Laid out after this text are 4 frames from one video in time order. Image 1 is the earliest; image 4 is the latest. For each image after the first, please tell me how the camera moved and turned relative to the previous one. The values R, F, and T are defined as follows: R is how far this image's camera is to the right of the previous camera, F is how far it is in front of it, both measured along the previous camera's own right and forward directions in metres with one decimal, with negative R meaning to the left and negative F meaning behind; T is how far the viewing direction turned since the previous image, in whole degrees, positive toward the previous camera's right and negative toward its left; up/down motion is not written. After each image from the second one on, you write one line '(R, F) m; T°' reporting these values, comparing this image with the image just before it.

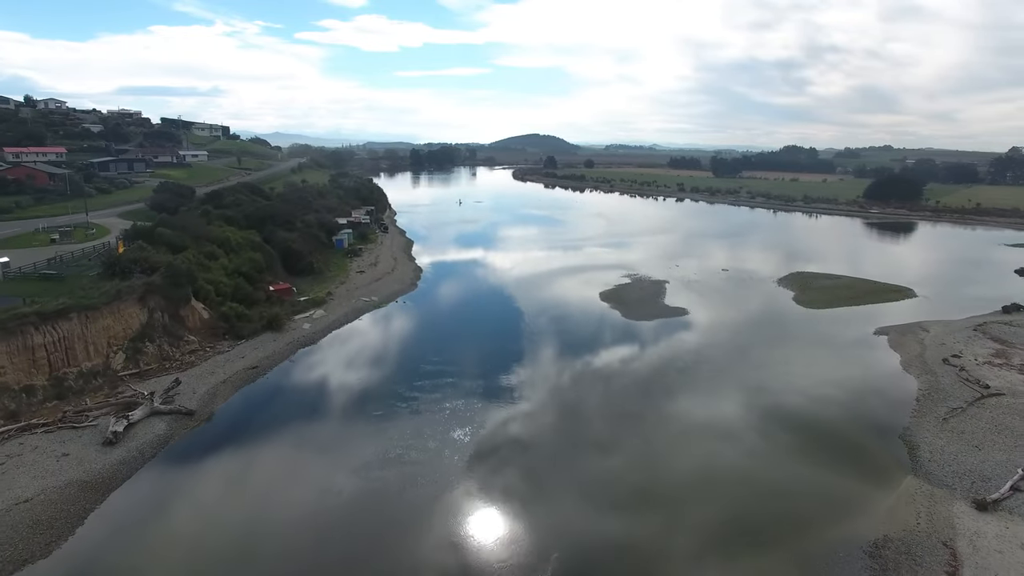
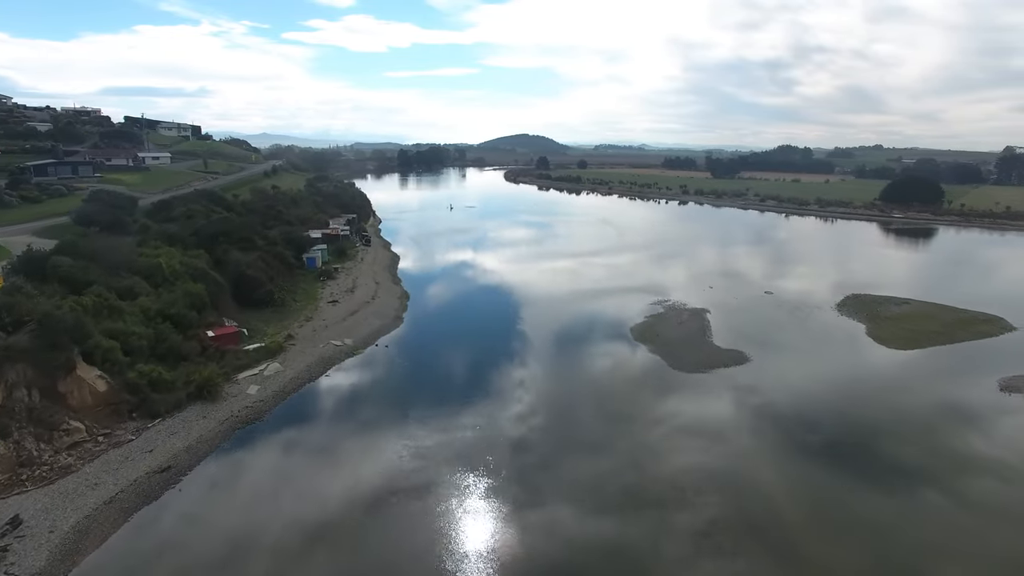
(-0.3, +1.9) m; +1°
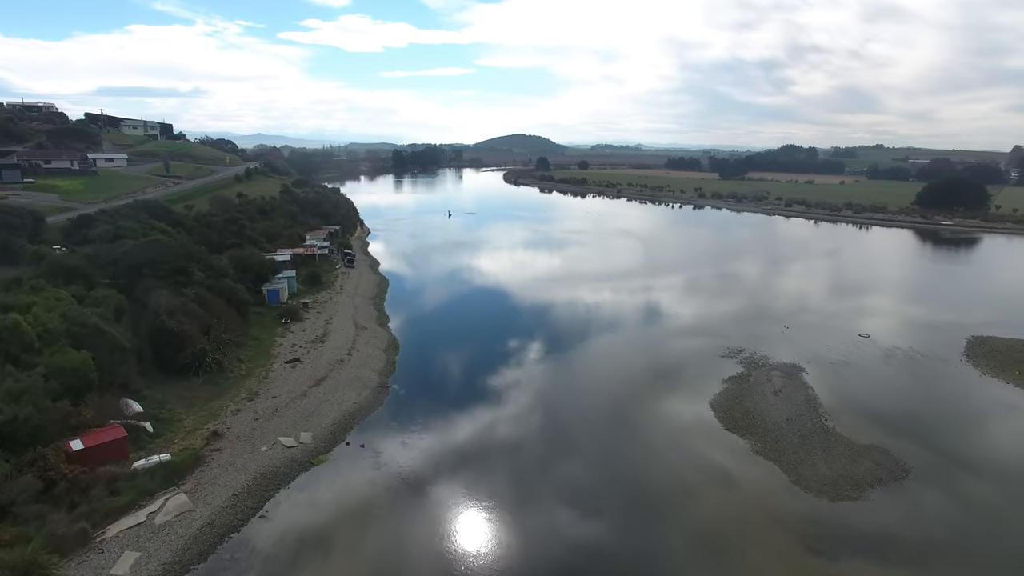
(-0.3, +2.3) m; 0°
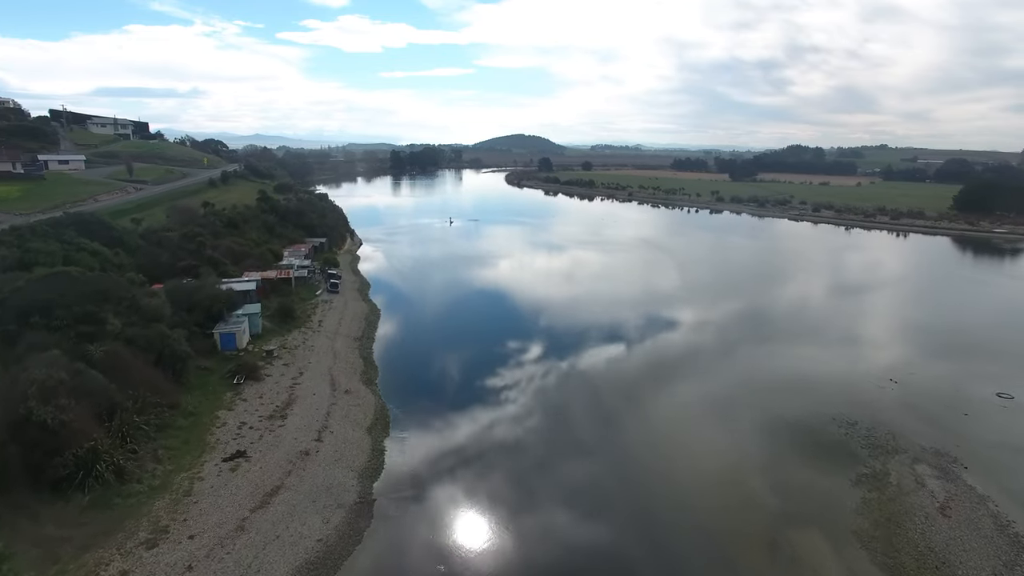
(-0.3, +1.9) m; 0°
